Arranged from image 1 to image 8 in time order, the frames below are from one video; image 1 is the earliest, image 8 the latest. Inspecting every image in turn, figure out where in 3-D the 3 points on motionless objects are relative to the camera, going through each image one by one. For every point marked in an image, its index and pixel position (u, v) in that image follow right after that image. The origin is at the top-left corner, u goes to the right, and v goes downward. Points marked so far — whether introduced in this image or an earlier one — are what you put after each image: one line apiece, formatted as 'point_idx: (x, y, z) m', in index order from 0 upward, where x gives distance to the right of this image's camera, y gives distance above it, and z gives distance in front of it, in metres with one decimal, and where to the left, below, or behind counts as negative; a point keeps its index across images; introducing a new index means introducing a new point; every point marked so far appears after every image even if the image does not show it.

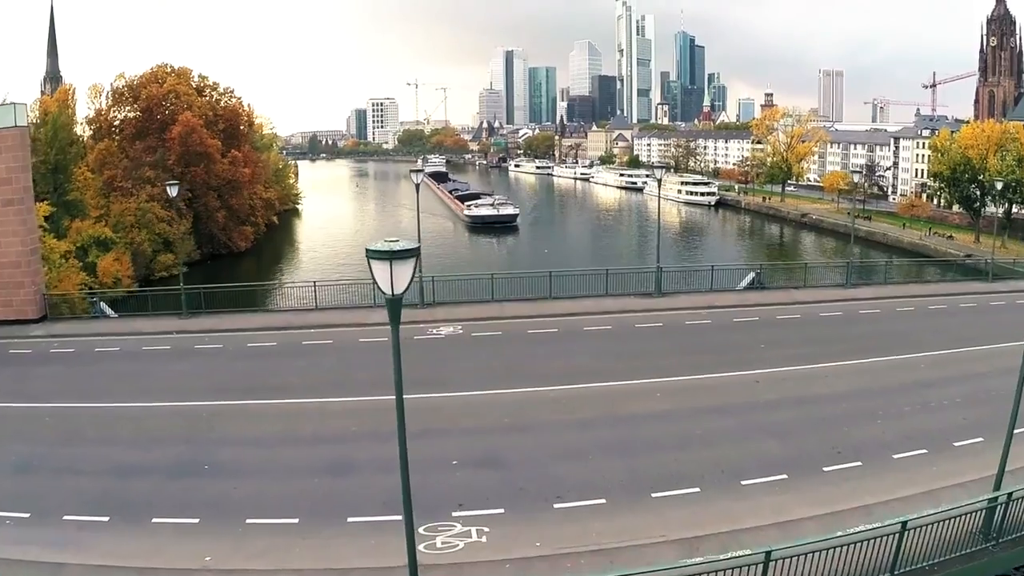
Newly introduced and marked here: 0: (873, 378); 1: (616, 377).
0: (+4.3, -1.1, +8.7) m
1: (+1.1, -1.0, +8.0) m
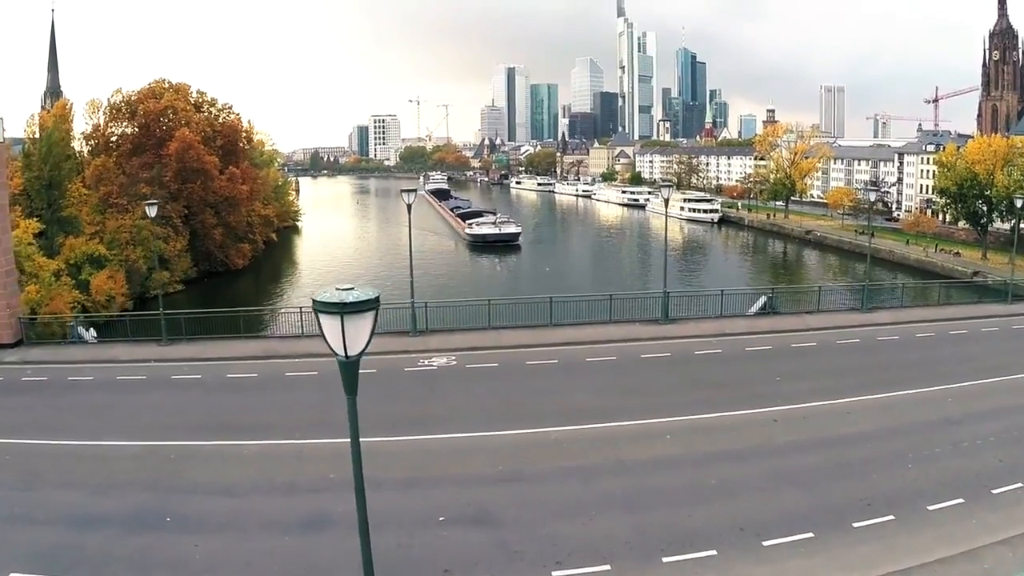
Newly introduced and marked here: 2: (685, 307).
0: (+4.2, -1.4, +8.0) m
1: (+1.1, -1.3, +7.4) m
2: (+2.8, -0.3, +12.0) m
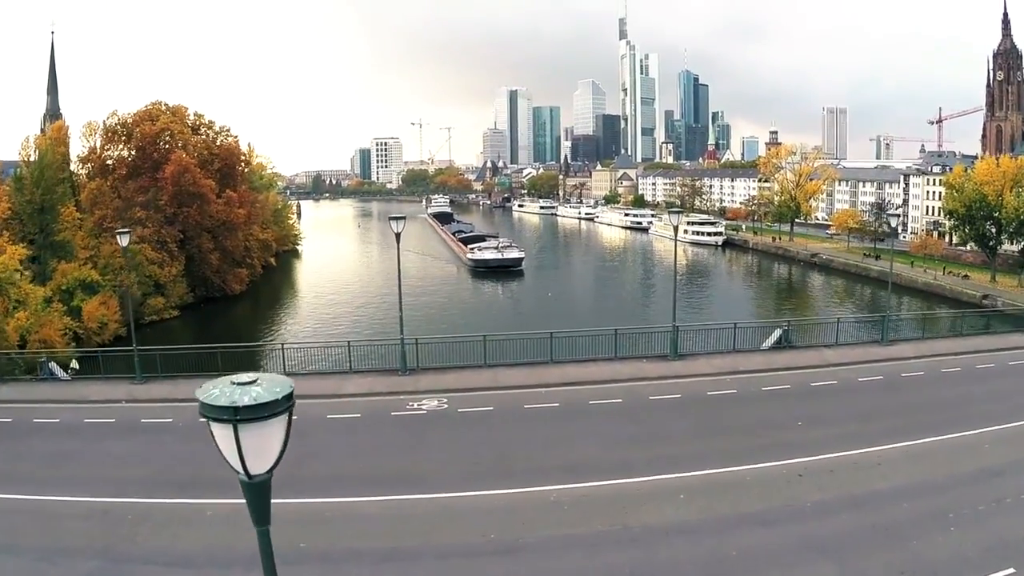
0: (+4.2, -1.8, +7.3) m
1: (+1.0, -1.6, +6.6) m
2: (+2.8, -0.8, +11.3) m
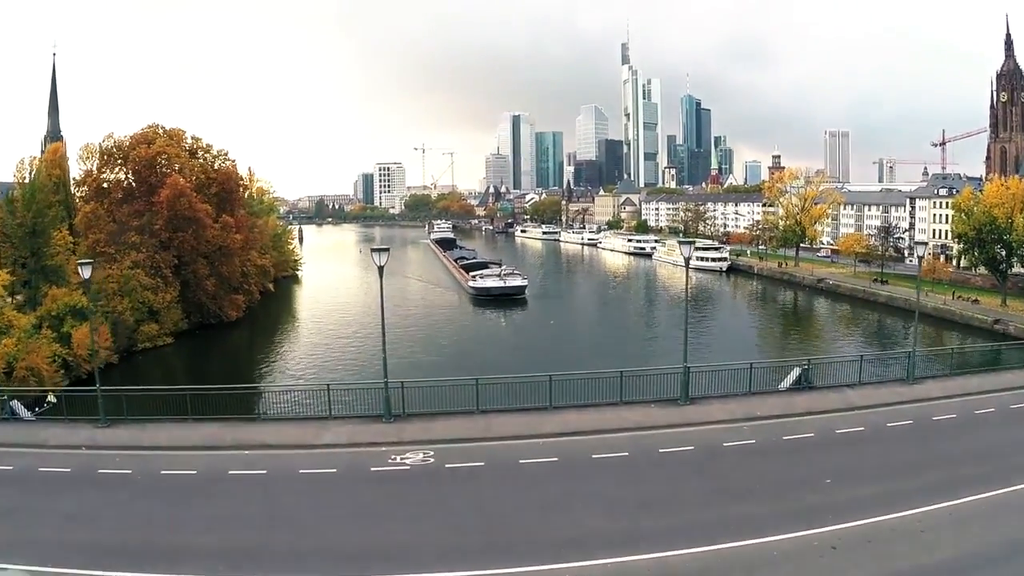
0: (+4.1, -2.1, +6.4) m
1: (+1.0, -2.0, +5.8) m
2: (+2.8, -1.3, +10.5) m
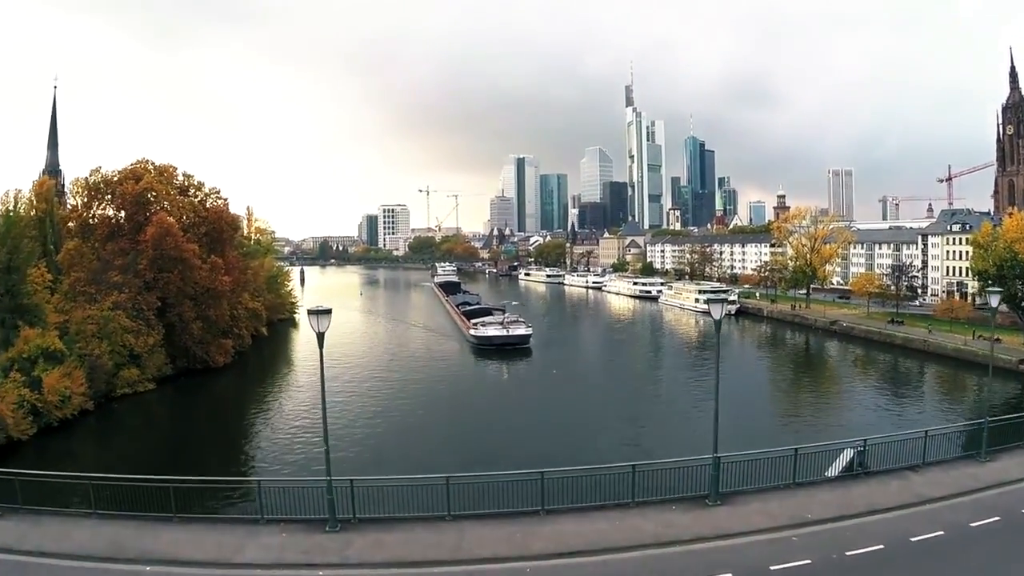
0: (+3.9, -2.6, +4.5) m
1: (+0.8, -2.4, +3.9) m
2: (+2.6, -2.0, +8.6) m
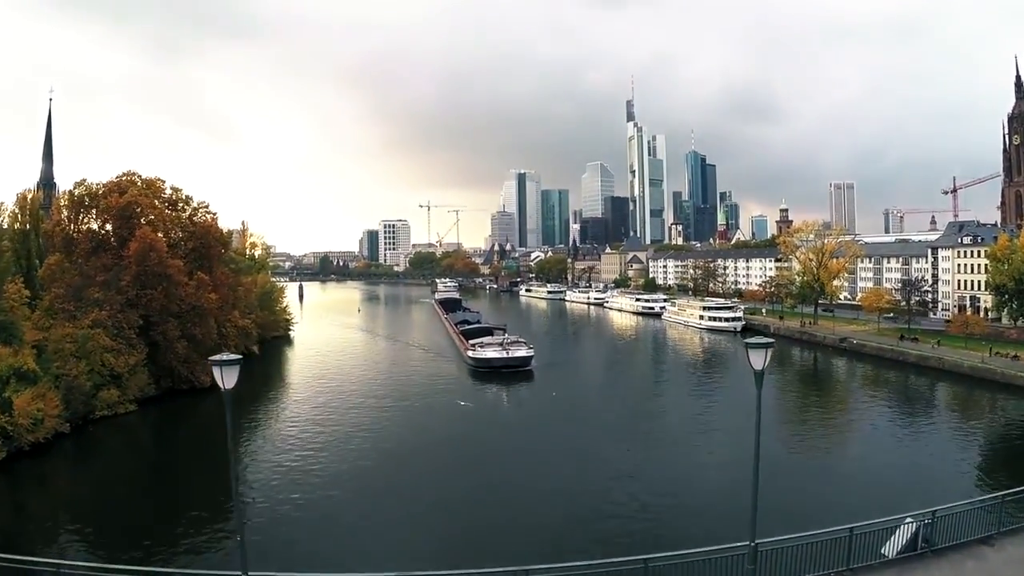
0: (+3.8, -2.8, +2.9) m
1: (+0.6, -2.6, +2.3) m
2: (+2.5, -2.3, +7.0) m
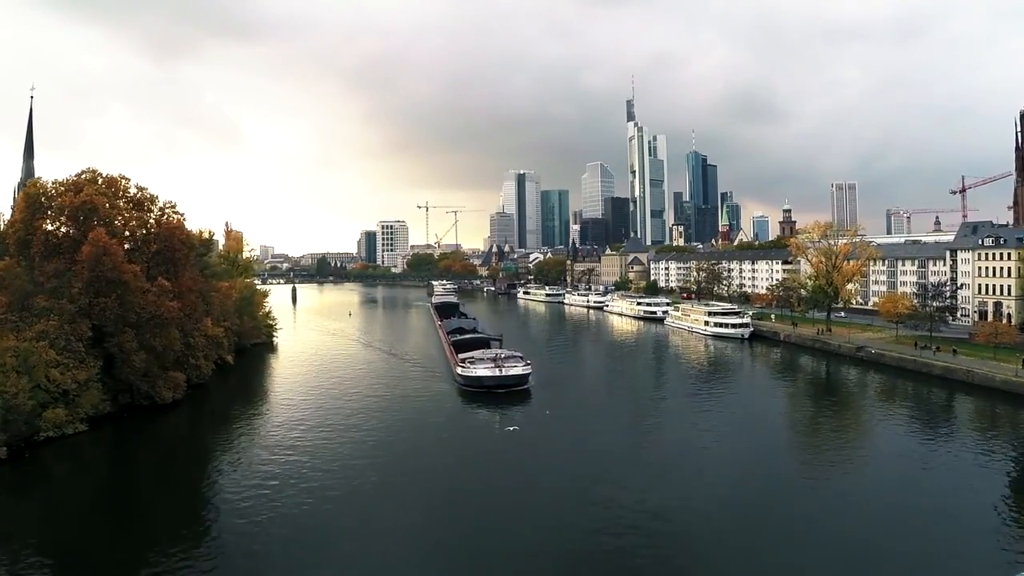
0: (+3.3, -3.0, -0.2) m
1: (+0.2, -2.9, -0.8) m
2: (+2.0, -2.6, +3.9) m
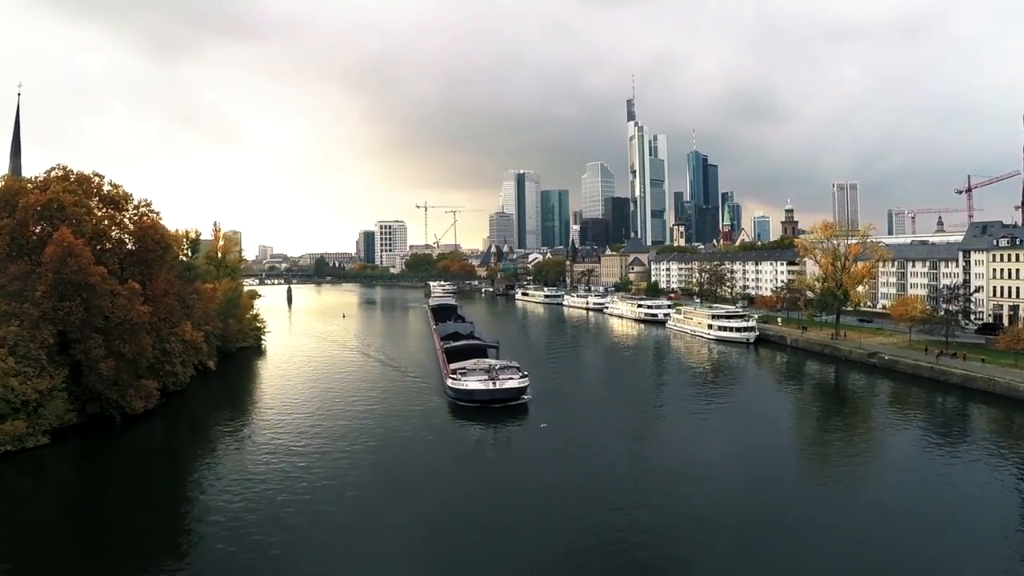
0: (+3.1, -3.2, -2.2) m
1: (-0.1, -3.0, -2.8) m
2: (+1.7, -2.7, +2.0) m
